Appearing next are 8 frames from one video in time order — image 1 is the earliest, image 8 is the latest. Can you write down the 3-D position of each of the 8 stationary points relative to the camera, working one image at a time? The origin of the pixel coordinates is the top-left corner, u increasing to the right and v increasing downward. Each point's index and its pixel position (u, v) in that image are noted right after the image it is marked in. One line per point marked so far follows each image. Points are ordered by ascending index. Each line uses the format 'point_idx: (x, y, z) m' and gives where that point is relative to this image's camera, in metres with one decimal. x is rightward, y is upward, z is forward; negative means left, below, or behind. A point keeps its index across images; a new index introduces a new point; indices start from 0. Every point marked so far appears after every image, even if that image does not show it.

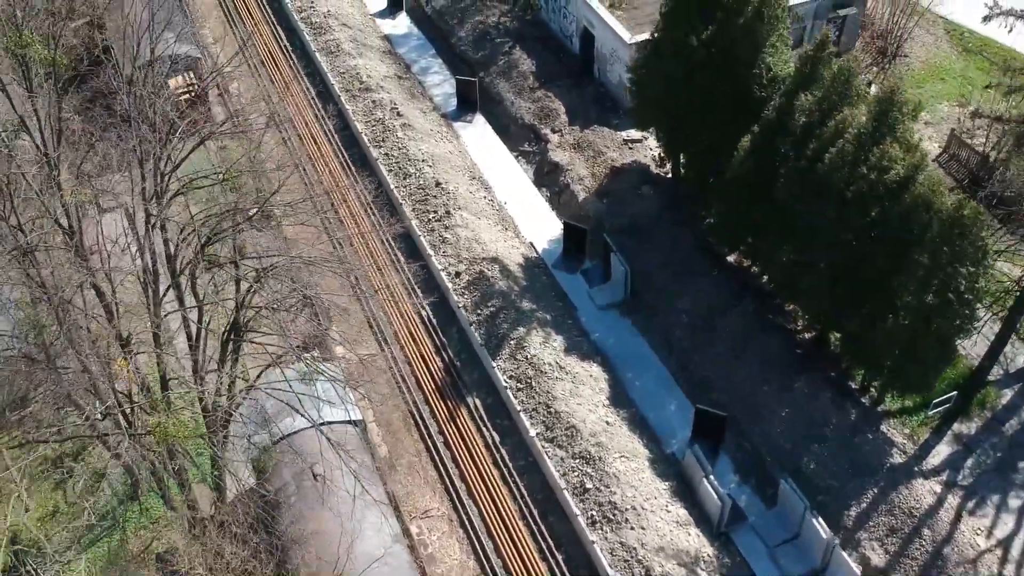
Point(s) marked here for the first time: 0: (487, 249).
0: (-0.4, +0.6, +19.4) m
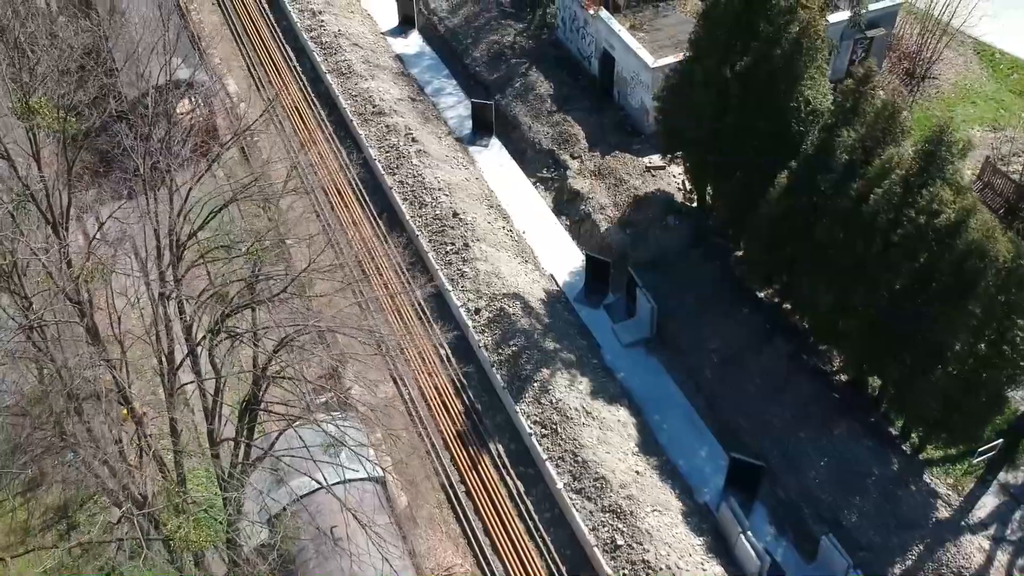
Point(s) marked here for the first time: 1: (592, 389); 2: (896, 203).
0: (-0.1, +0.1, +18.7) m
1: (+1.1, -1.4, +16.9) m
2: (+4.5, +1.0, +14.0) m
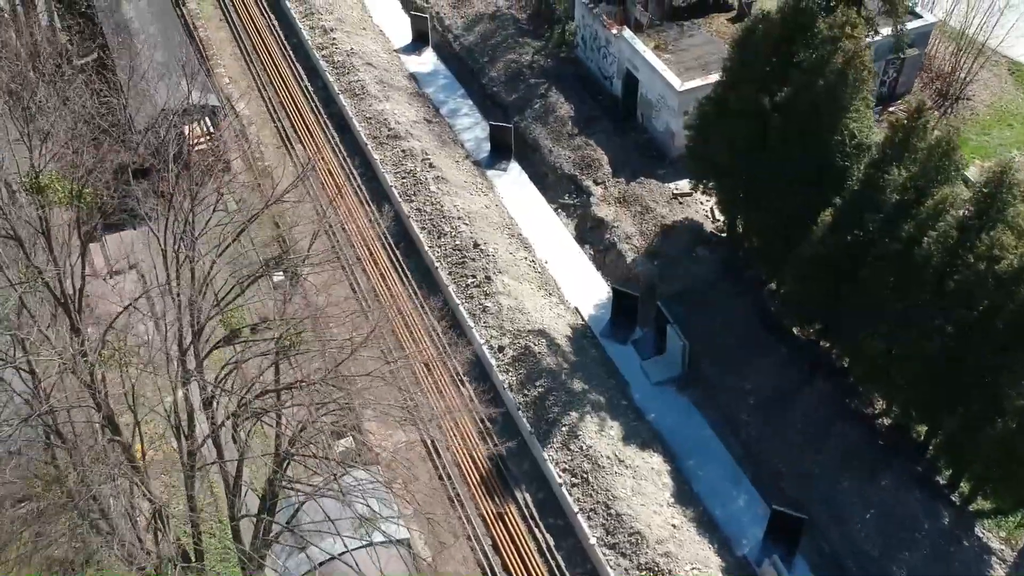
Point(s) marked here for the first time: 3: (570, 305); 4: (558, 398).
0: (+0.3, -0.5, +17.9) m
1: (+1.5, -2.0, +16.1) m
2: (+4.9, +0.5, +13.2) m
3: (+0.9, -0.3, +19.0) m
4: (+0.6, -1.5, +16.5) m
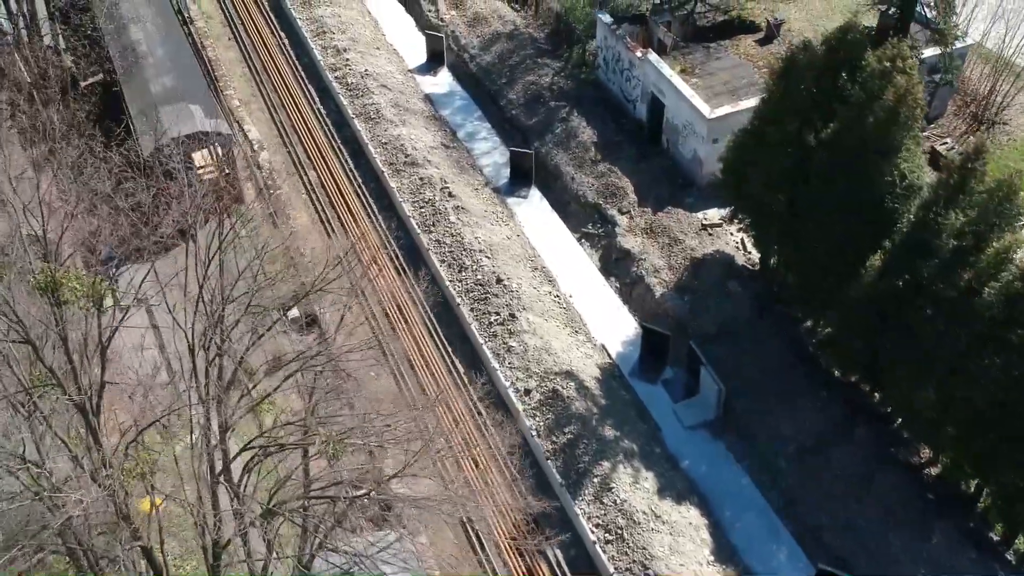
0: (+0.7, -1.0, +17.2) m
1: (+1.9, -2.5, +15.3) m
2: (+5.3, -0.1, +12.4) m
3: (+1.3, -0.8, +18.2) m
4: (+1.0, -2.1, +15.7) m
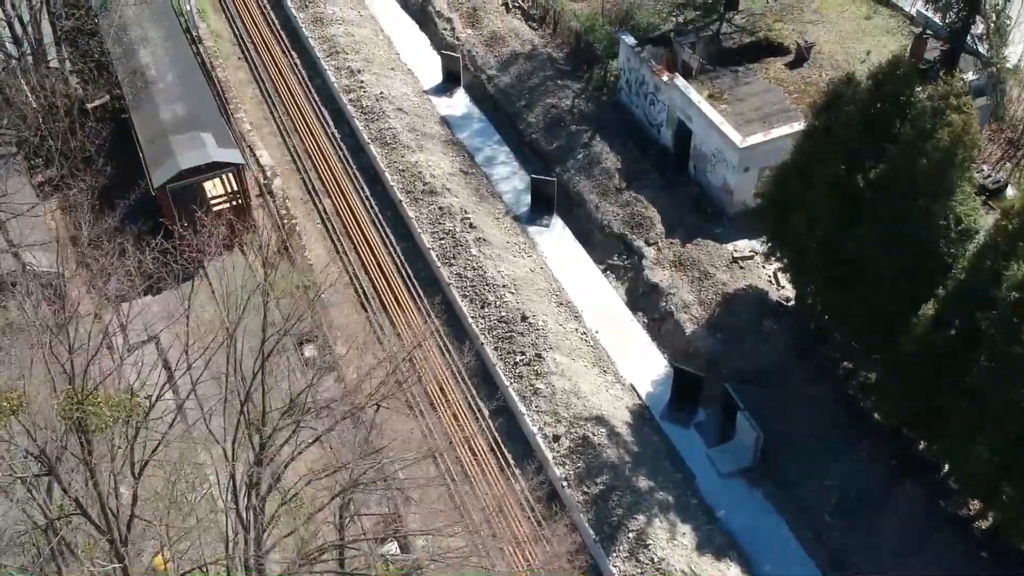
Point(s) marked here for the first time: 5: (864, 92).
0: (+1.1, -1.6, +16.4) m
1: (+2.3, -3.1, +14.6) m
2: (+5.6, -0.7, +11.7) m
3: (+1.7, -1.4, +17.5) m
4: (+1.4, -2.6, +15.0) m
5: (+4.3, +2.4, +14.4) m
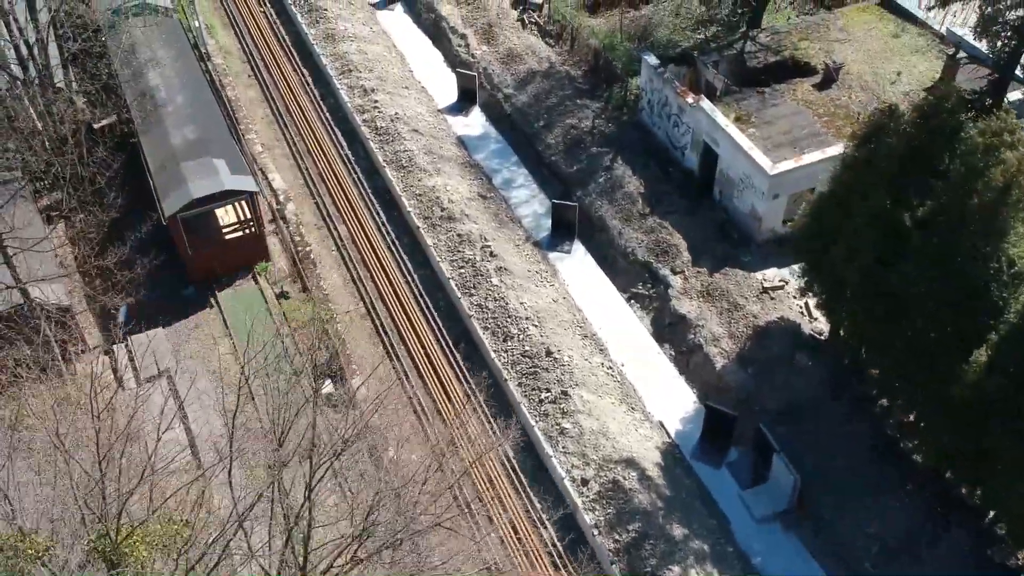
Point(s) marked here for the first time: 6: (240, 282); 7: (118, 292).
0: (+1.4, -2.1, +15.8) m
1: (+2.6, -3.6, +14.0) m
2: (+6.0, -1.1, +11.1) m
3: (+2.0, -1.9, +16.9) m
4: (+1.7, -3.1, +14.4) m
5: (+4.6, +1.9, +13.8) m
6: (-4.4, +0.1, +19.3) m
7: (-6.3, -0.1, +18.9) m
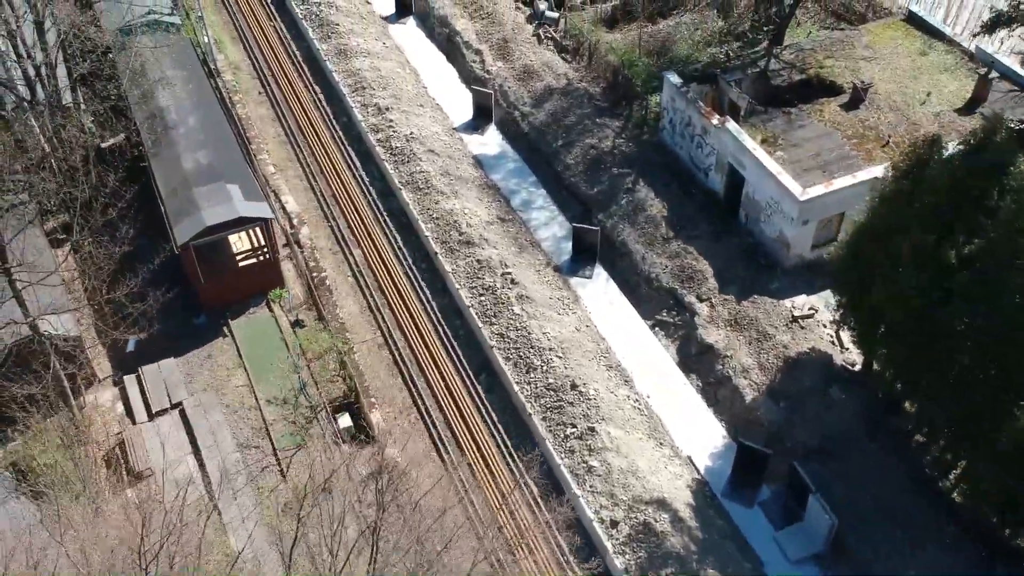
0: (+1.8, -2.5, +15.3) m
1: (+3.0, -4.0, +13.5) m
2: (+6.3, -1.6, +10.6) m
3: (+2.4, -2.3, +16.4) m
4: (+2.1, -3.6, +13.9) m
5: (+4.9, +1.5, +13.3) m
6: (-4.1, -0.3, +18.7) m
7: (-5.9, -0.6, +18.4) m
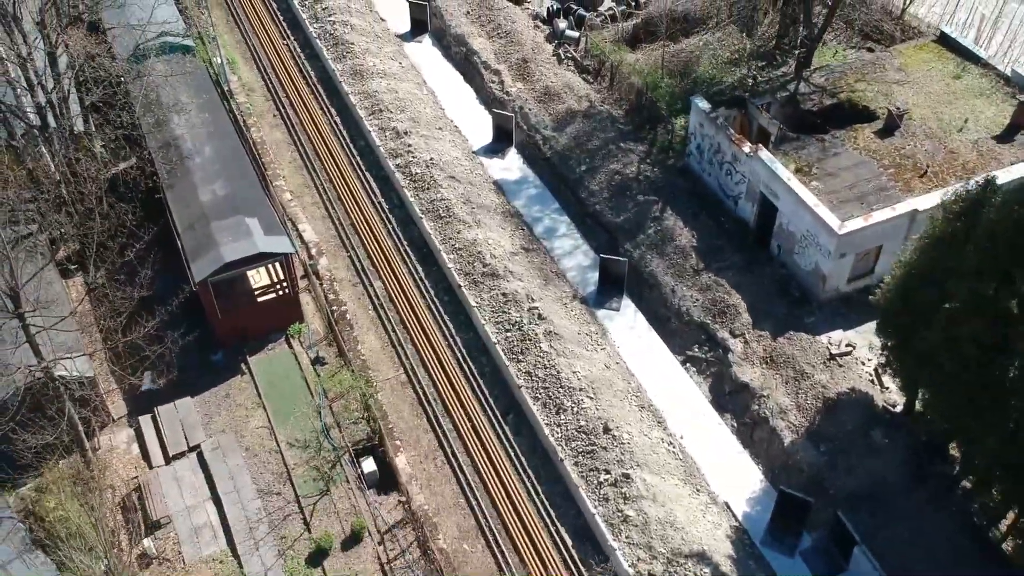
0: (+2.2, -3.1, +14.7) m
1: (+3.4, -4.6, +12.9) m
2: (+6.7, -2.1, +10.0) m
3: (+2.8, -2.8, +15.8) m
4: (+2.5, -4.1, +13.3) m
5: (+5.3, +0.9, +12.7) m
6: (-3.7, -0.9, +18.2) m
7: (-5.5, -1.1, +17.8) m
